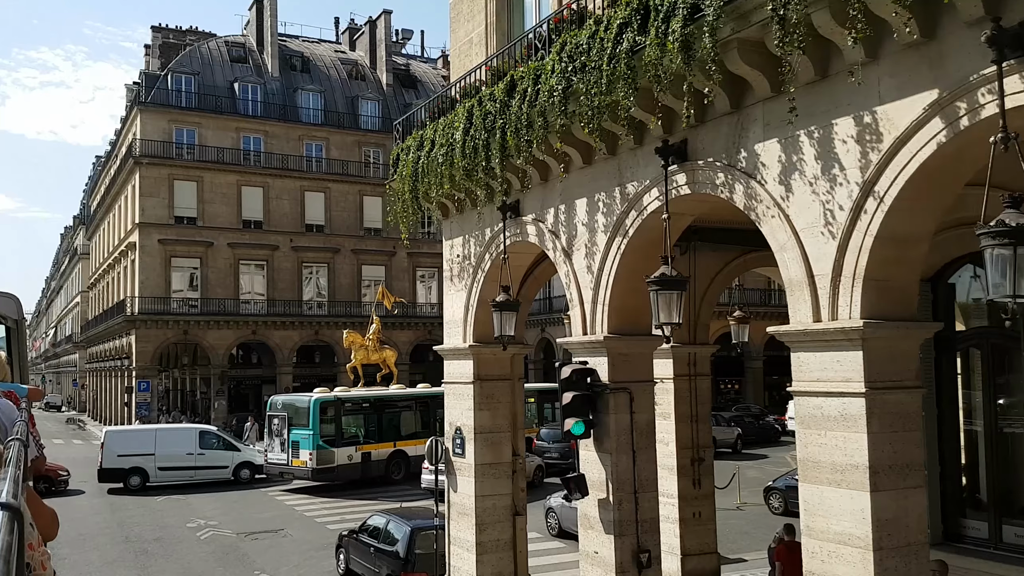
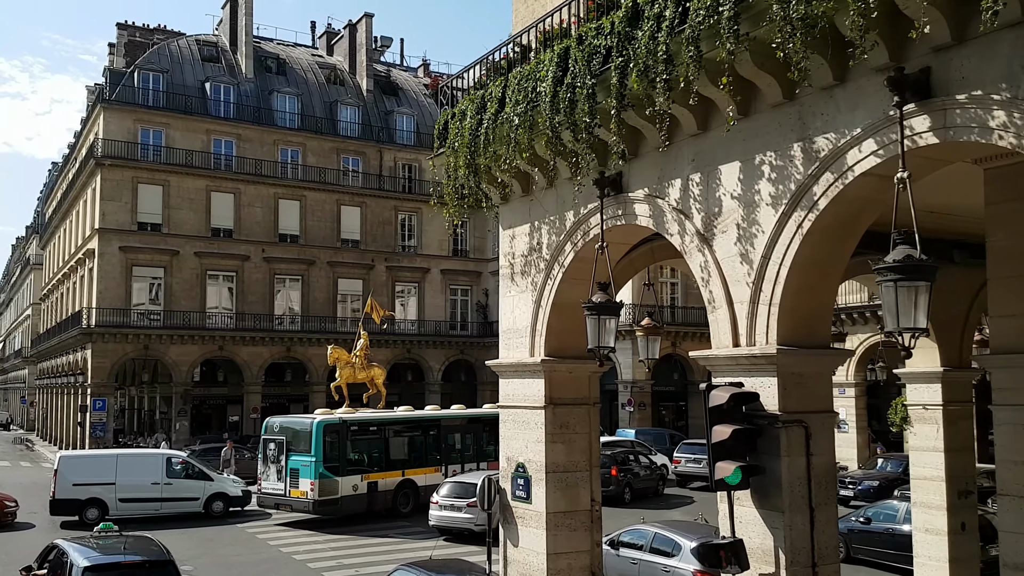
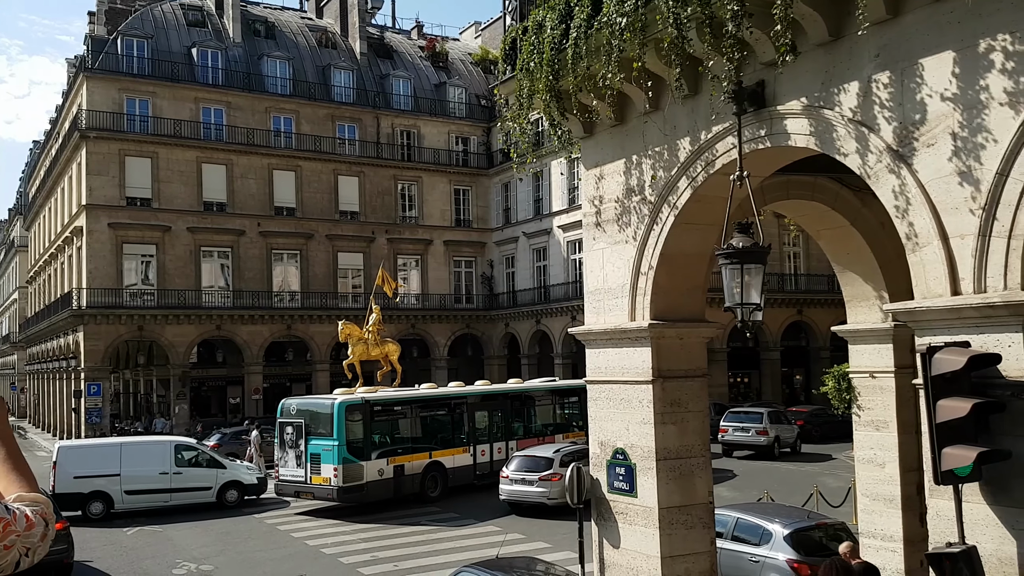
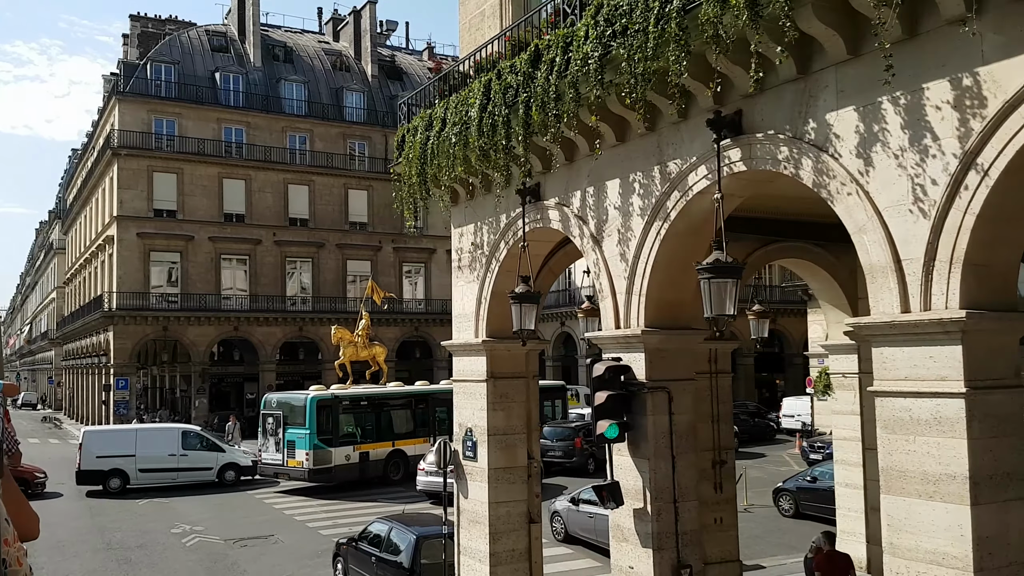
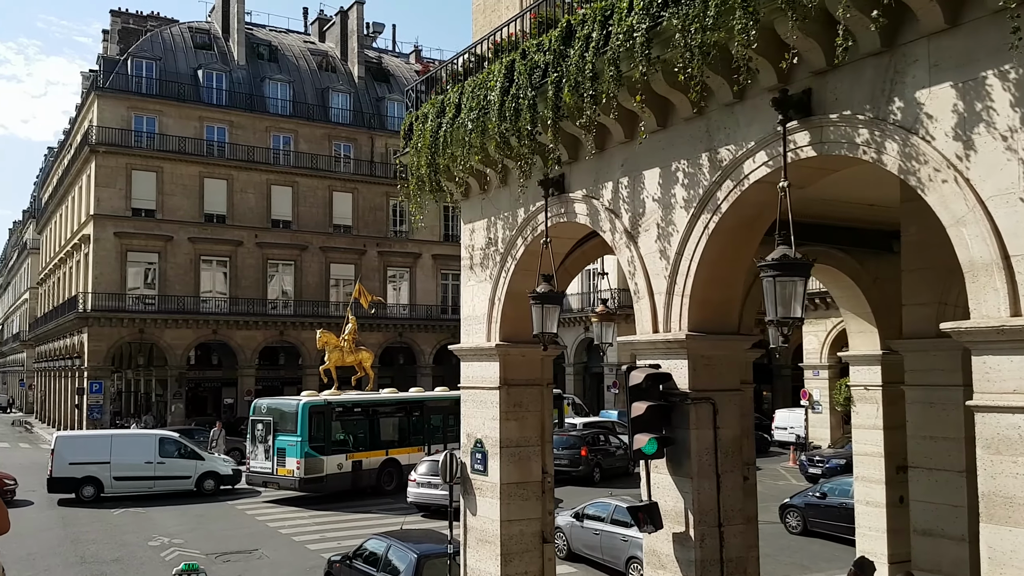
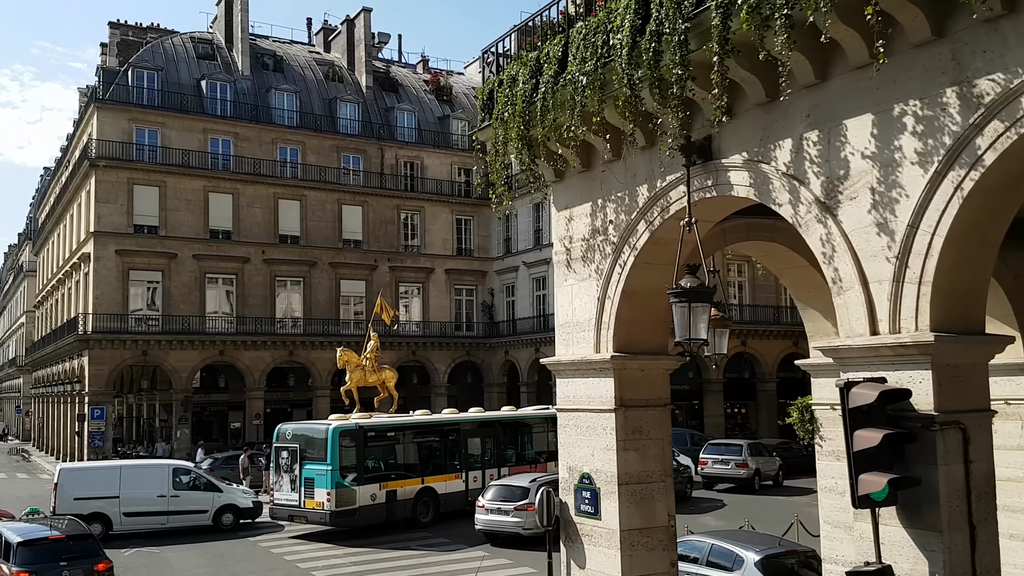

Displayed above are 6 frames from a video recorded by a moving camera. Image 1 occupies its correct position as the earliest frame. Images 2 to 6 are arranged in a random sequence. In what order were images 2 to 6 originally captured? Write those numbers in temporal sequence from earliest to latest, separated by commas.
4, 5, 2, 6, 3
